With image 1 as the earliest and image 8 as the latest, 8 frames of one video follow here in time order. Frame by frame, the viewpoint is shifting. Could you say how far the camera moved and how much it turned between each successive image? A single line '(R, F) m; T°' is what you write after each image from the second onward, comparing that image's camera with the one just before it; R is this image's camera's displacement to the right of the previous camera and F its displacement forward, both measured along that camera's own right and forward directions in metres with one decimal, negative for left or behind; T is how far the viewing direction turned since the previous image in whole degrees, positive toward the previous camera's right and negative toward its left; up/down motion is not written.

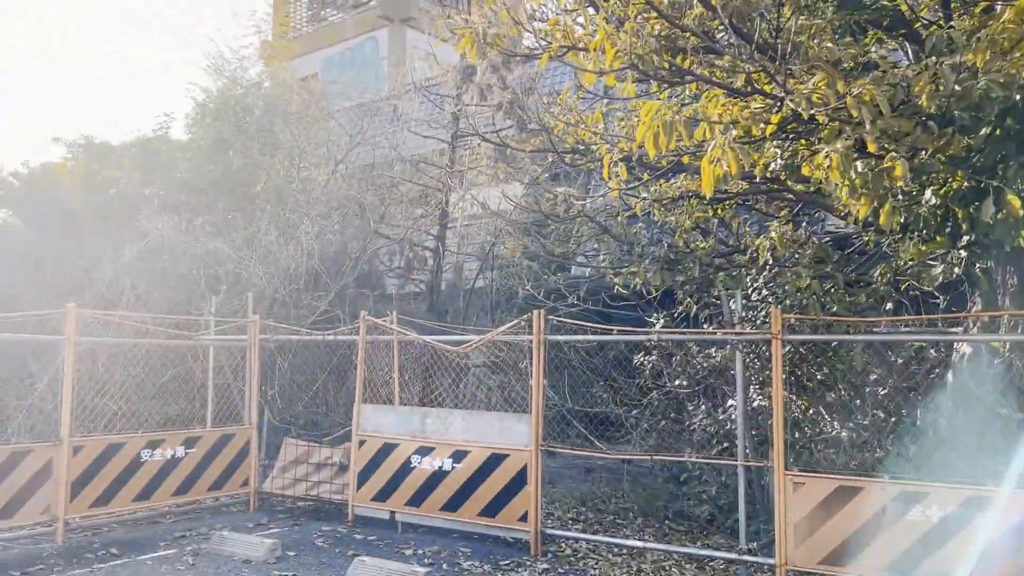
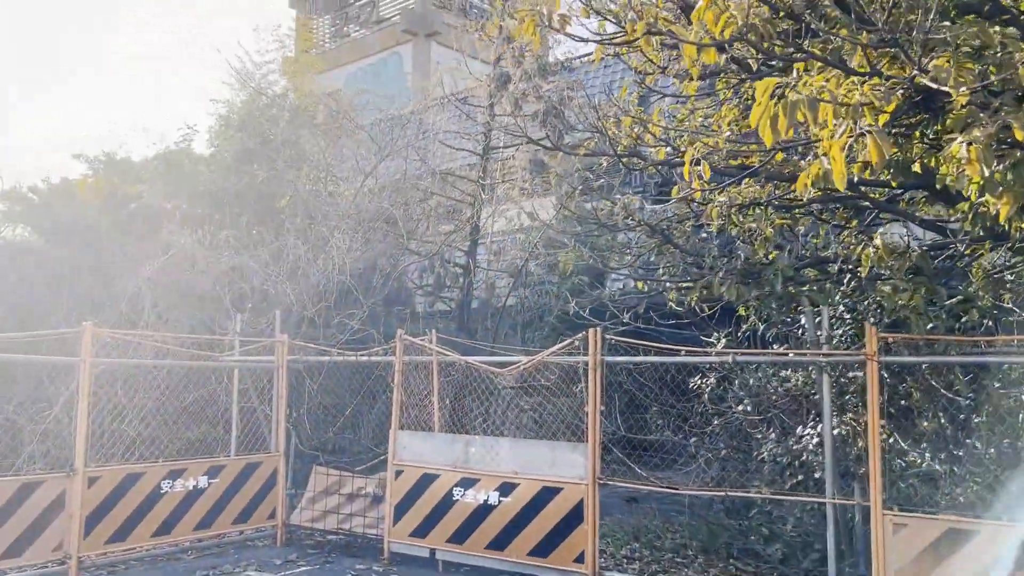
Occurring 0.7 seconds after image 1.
(-0.3, +0.6) m; -1°
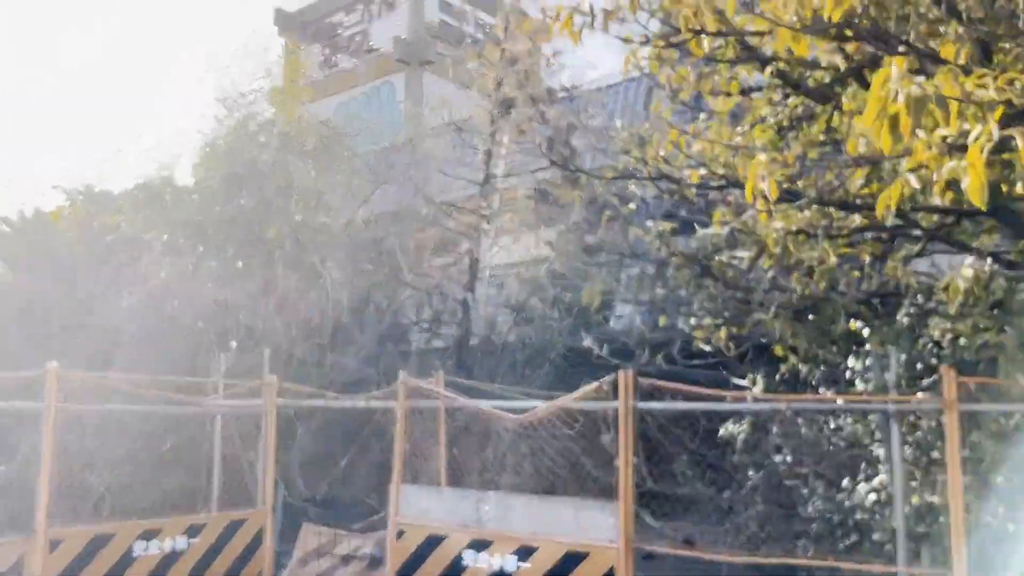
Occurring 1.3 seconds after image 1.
(-0.2, +0.6) m; +1°
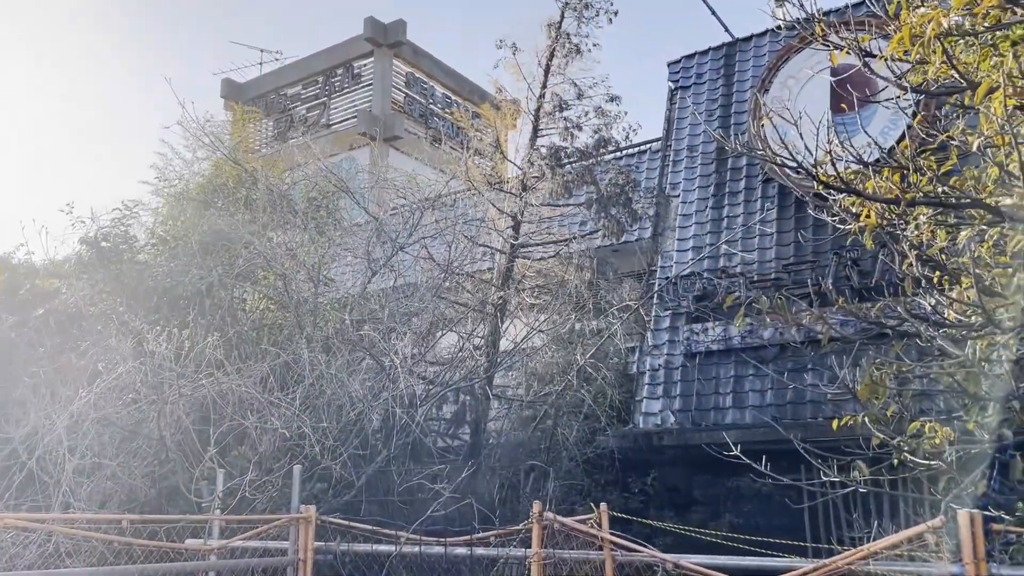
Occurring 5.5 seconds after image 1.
(-1.3, +2.1) m; +6°
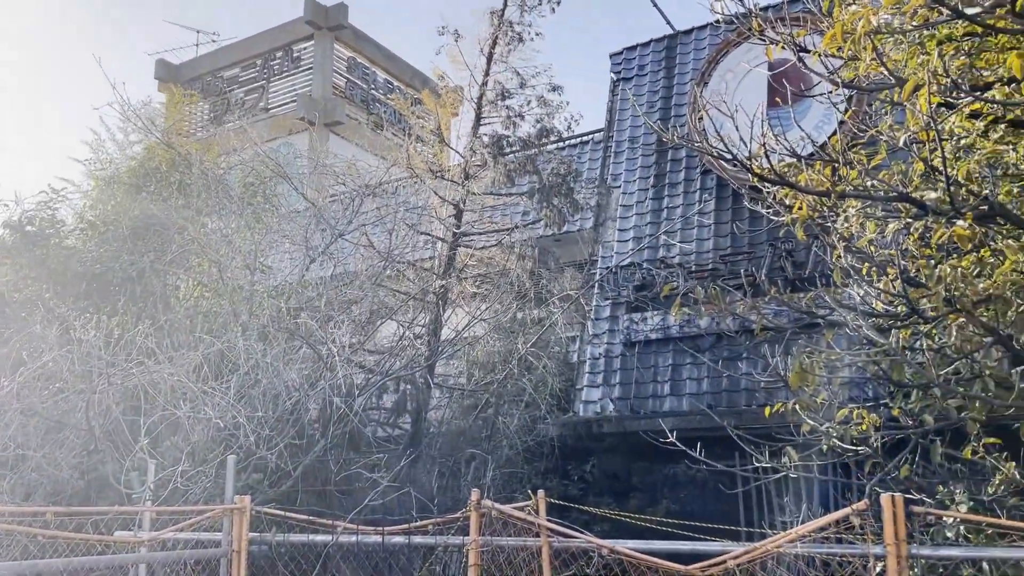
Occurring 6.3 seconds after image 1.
(0.0, 0.0) m; +4°
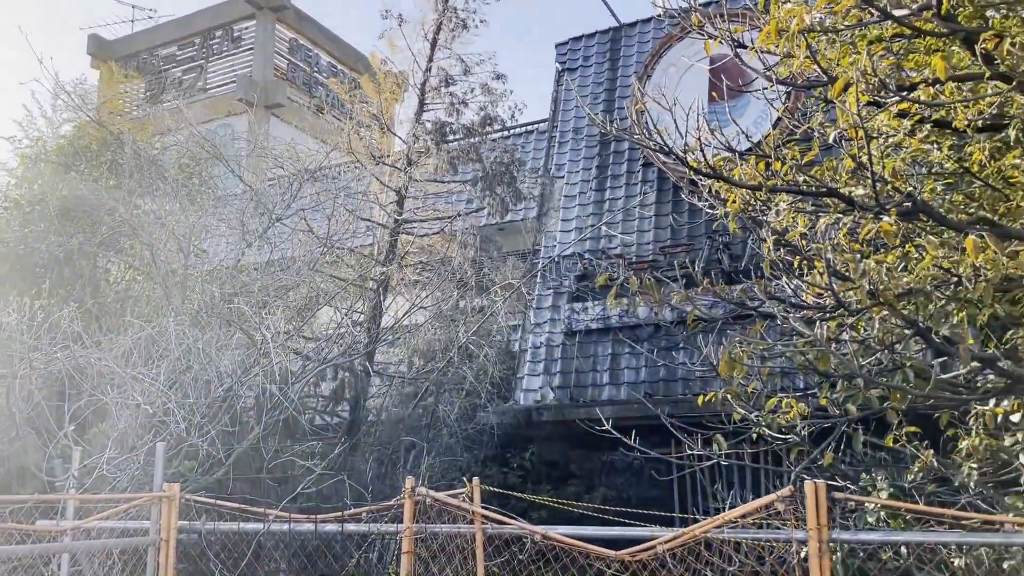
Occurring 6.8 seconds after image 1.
(0.0, 0.0) m; +4°
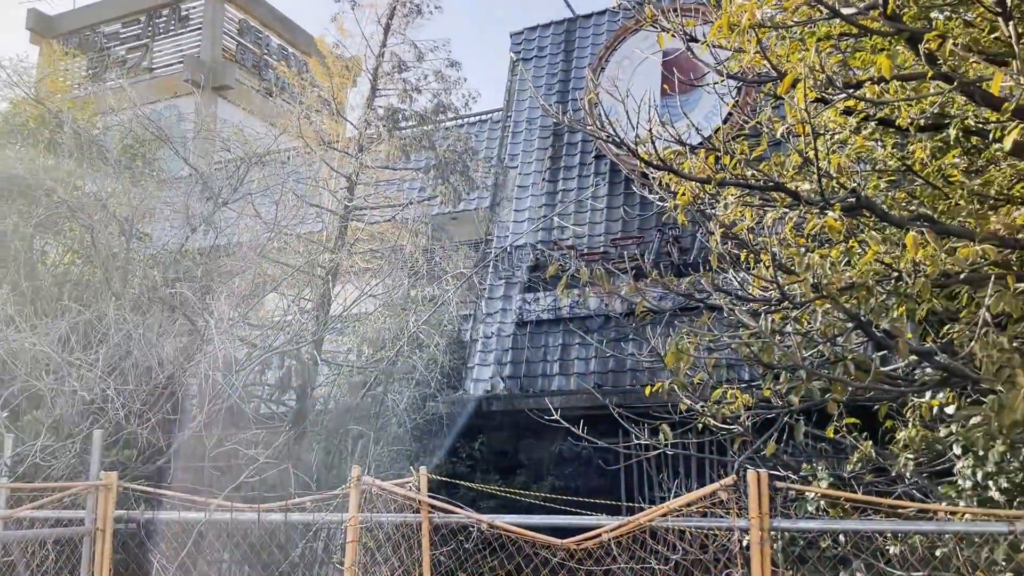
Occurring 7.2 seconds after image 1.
(0.0, 0.0) m; +3°
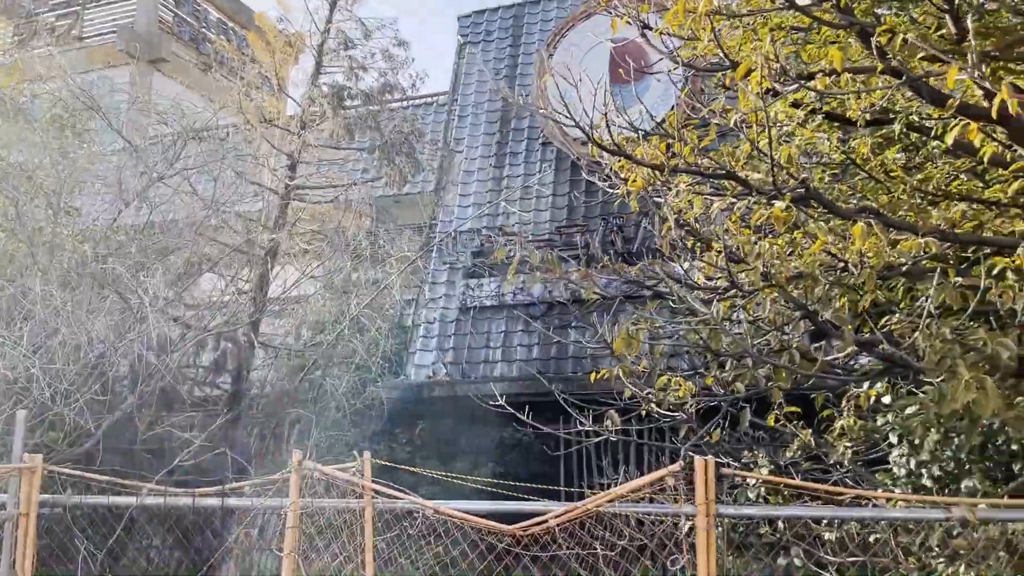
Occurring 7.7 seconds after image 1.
(0.0, +0.1) m; +4°
